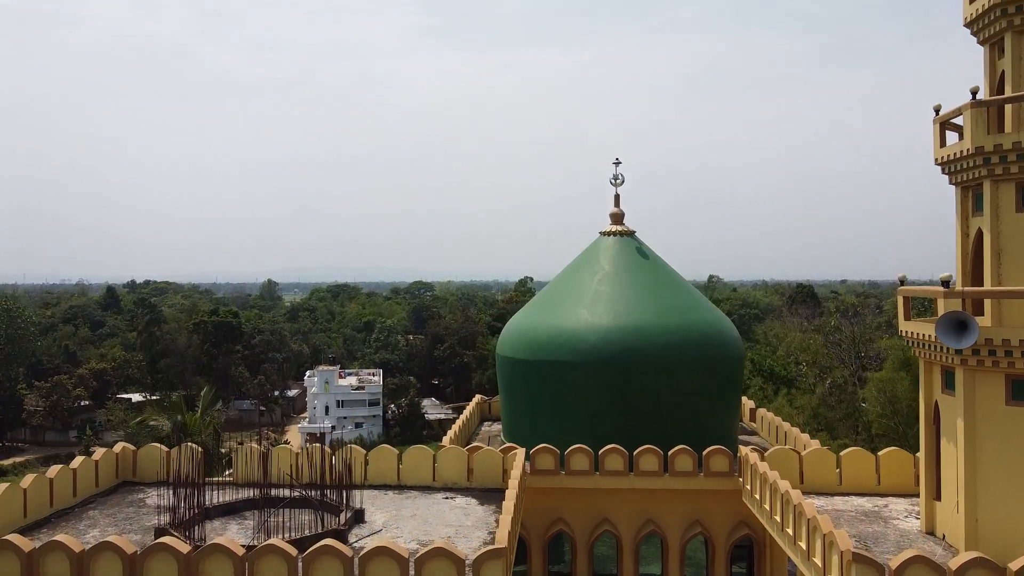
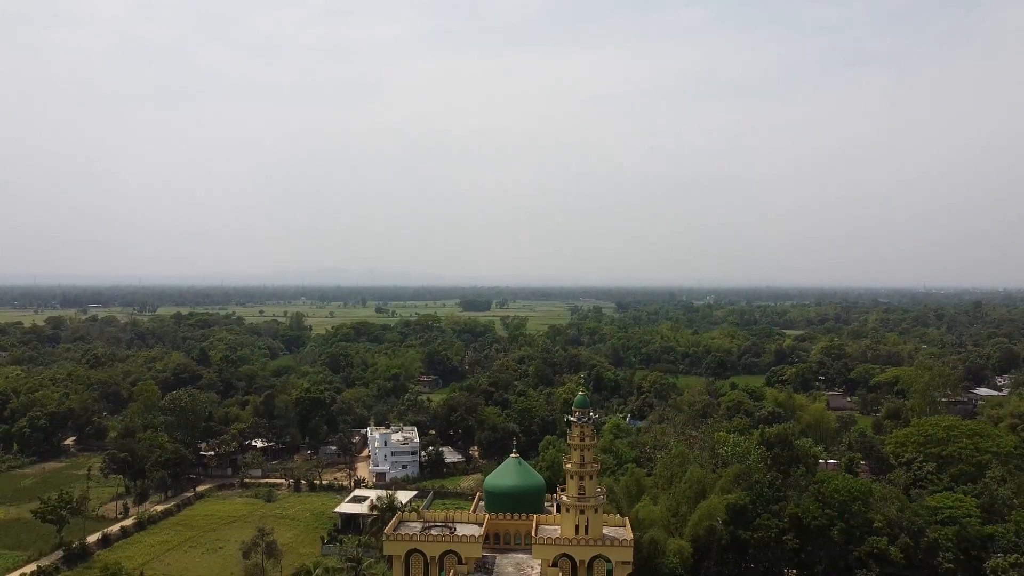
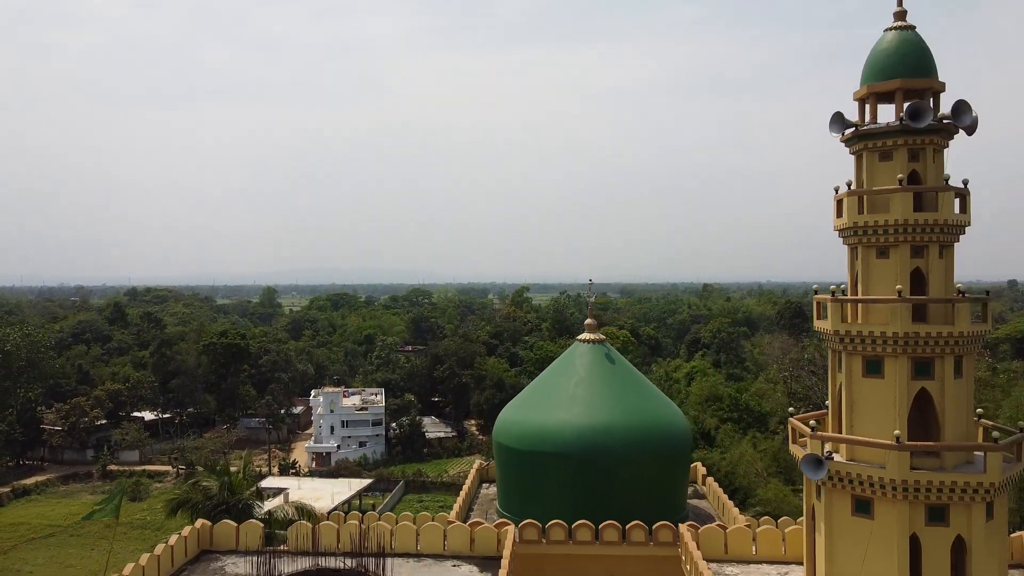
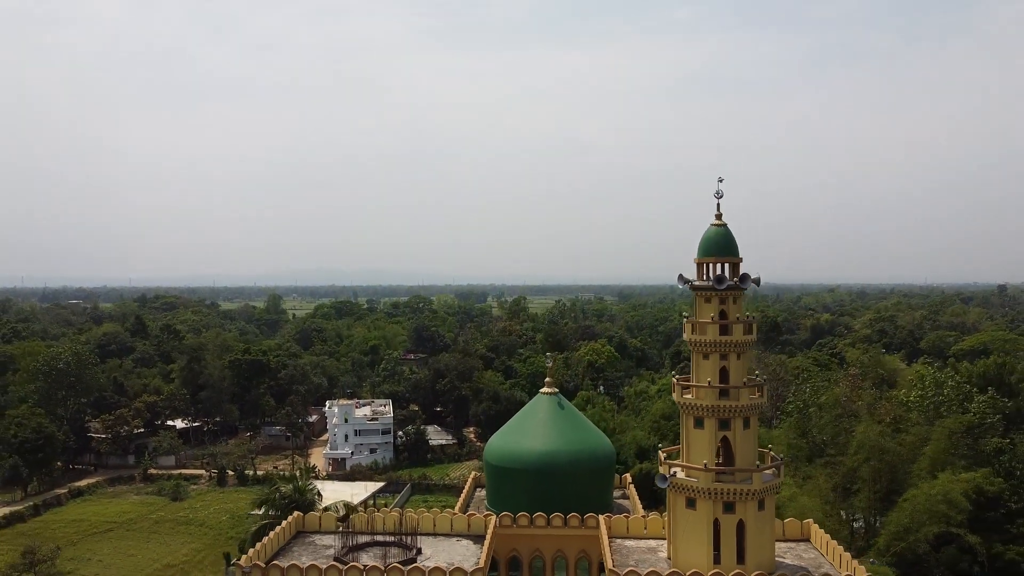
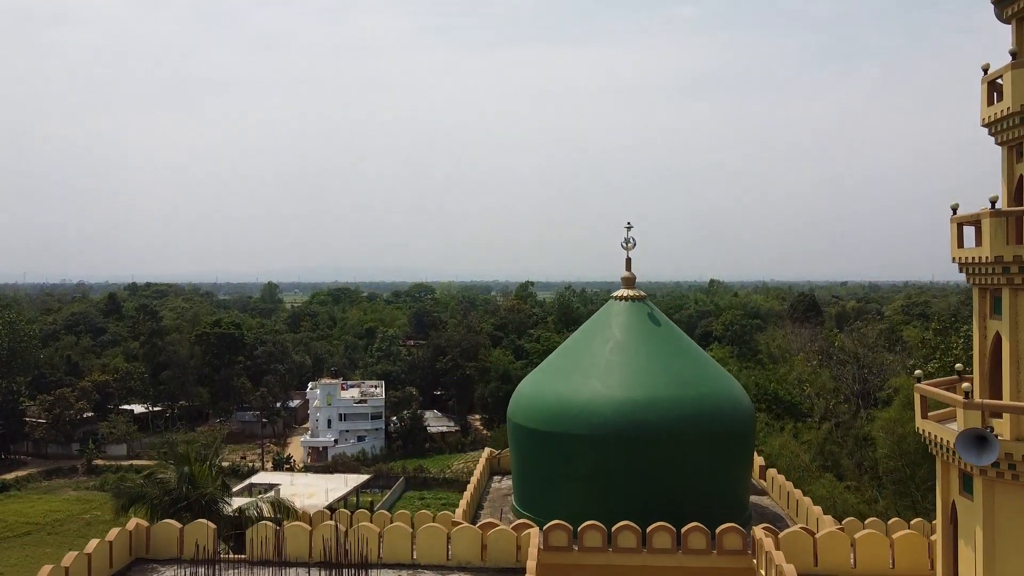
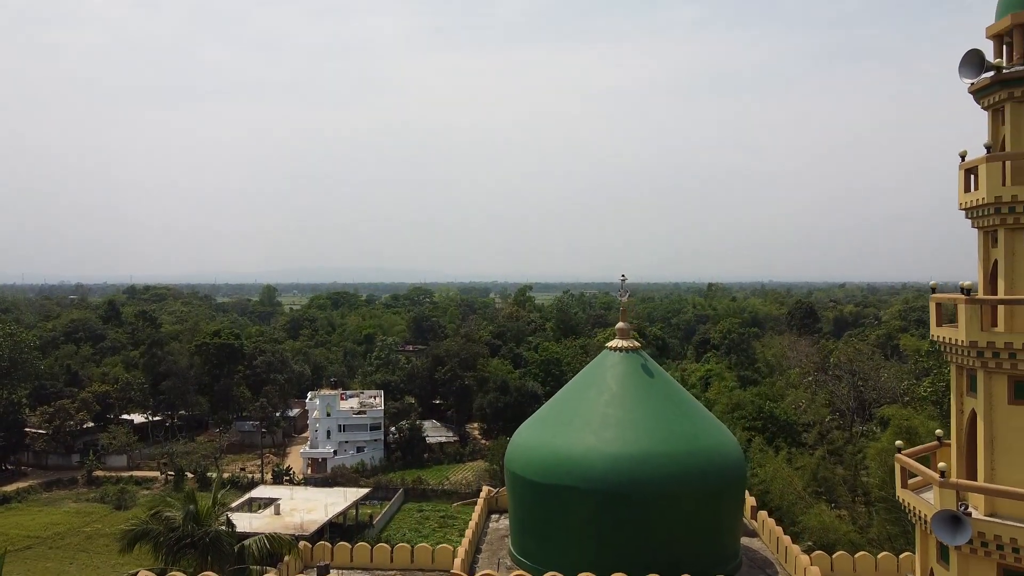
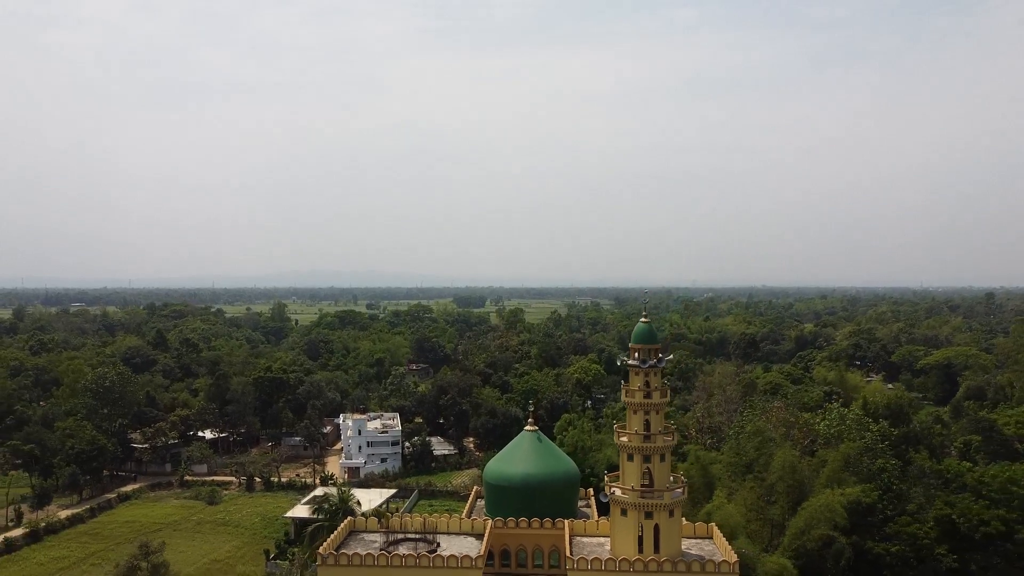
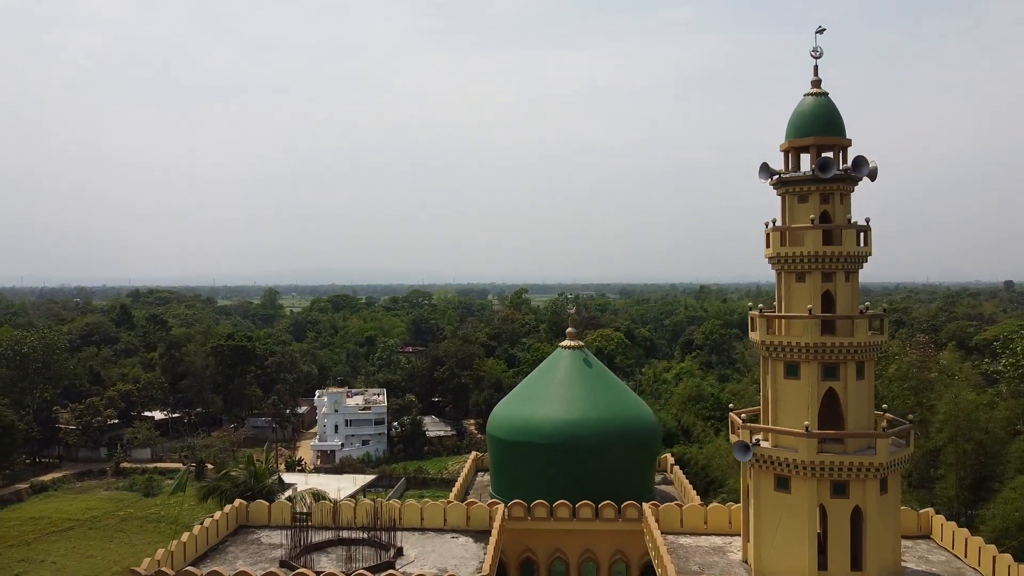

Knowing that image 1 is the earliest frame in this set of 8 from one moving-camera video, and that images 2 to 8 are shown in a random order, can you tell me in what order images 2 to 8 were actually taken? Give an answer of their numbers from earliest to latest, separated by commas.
5, 6, 3, 8, 4, 7, 2
